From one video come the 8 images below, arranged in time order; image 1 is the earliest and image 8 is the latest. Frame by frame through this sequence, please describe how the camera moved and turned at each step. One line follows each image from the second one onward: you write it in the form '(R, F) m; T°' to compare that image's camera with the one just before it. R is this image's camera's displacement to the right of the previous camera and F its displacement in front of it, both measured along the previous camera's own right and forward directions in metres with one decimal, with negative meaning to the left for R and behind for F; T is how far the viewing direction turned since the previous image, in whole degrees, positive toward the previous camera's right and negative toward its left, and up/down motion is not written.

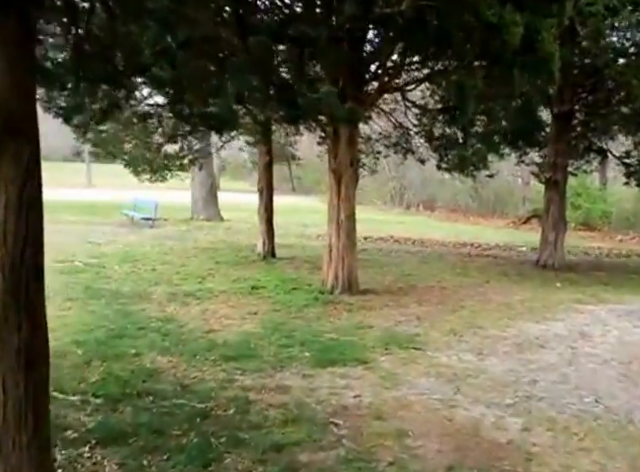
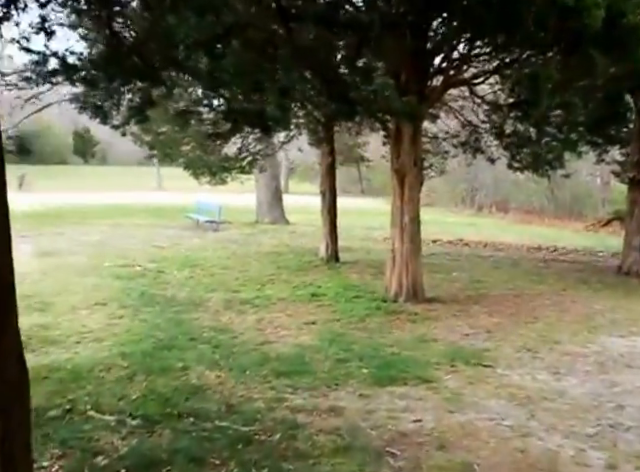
(+0.1, +0.4) m; -6°
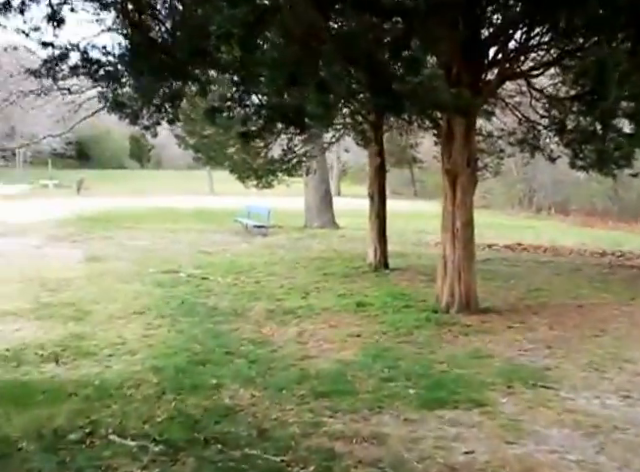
(+0.1, +0.4) m; -4°
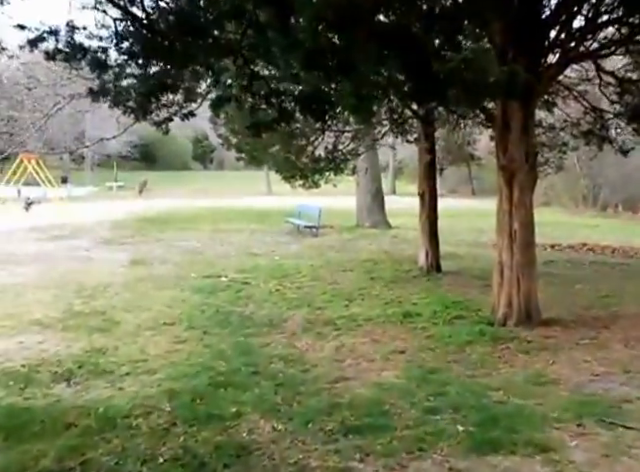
(+0.1, +0.6) m; -5°
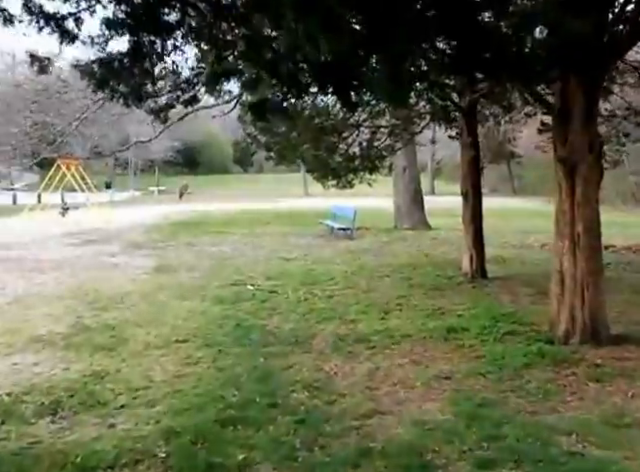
(+0.1, +0.8) m; -3°
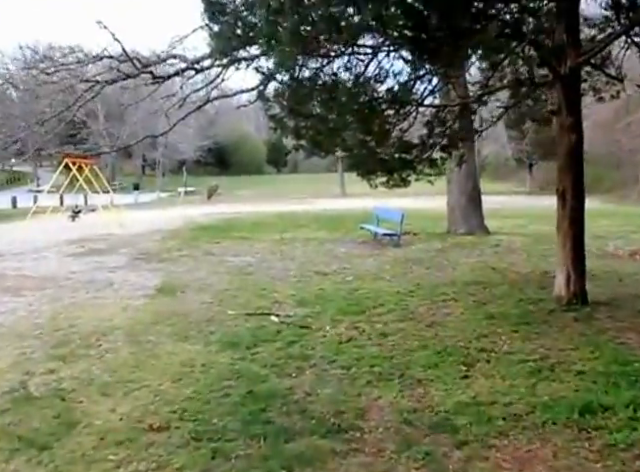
(-0.1, +2.2) m; -3°
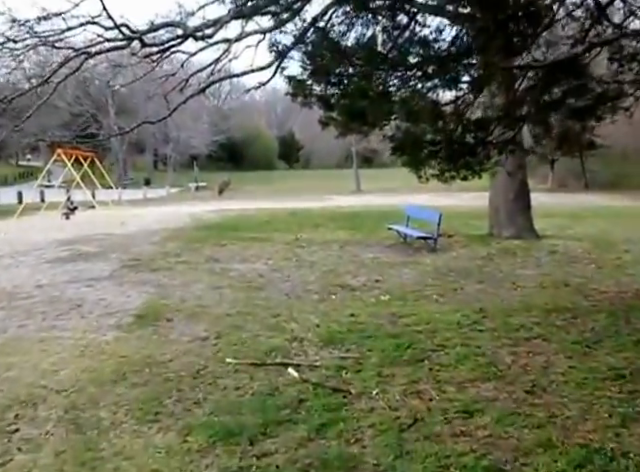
(-0.2, +2.2) m; -1°
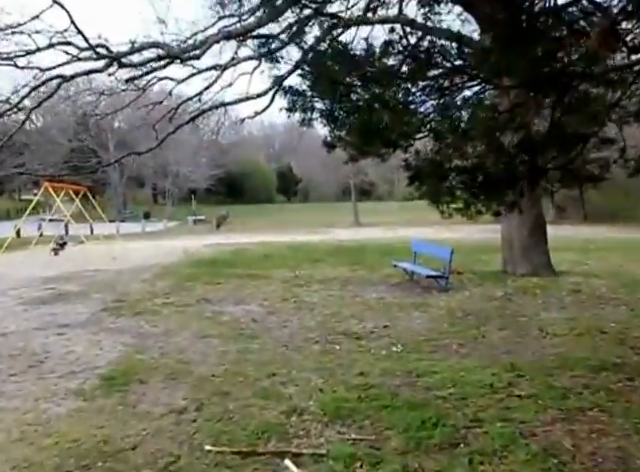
(0.0, +1.1) m; 0°
